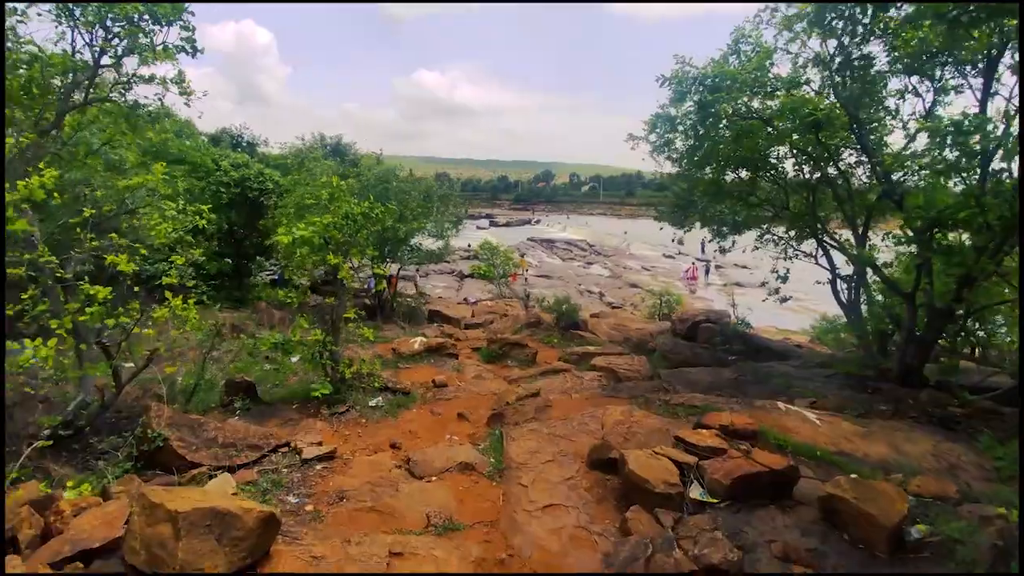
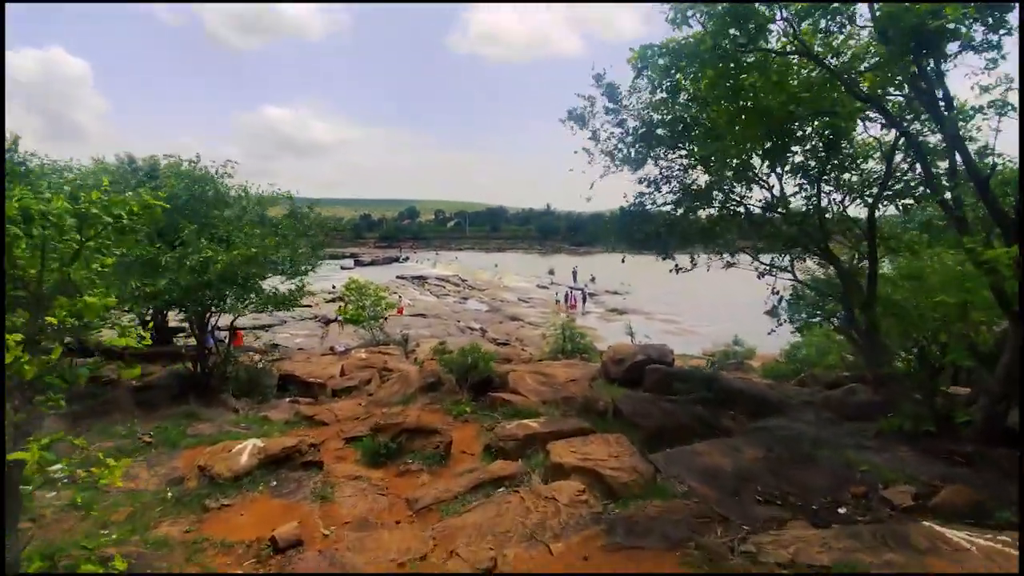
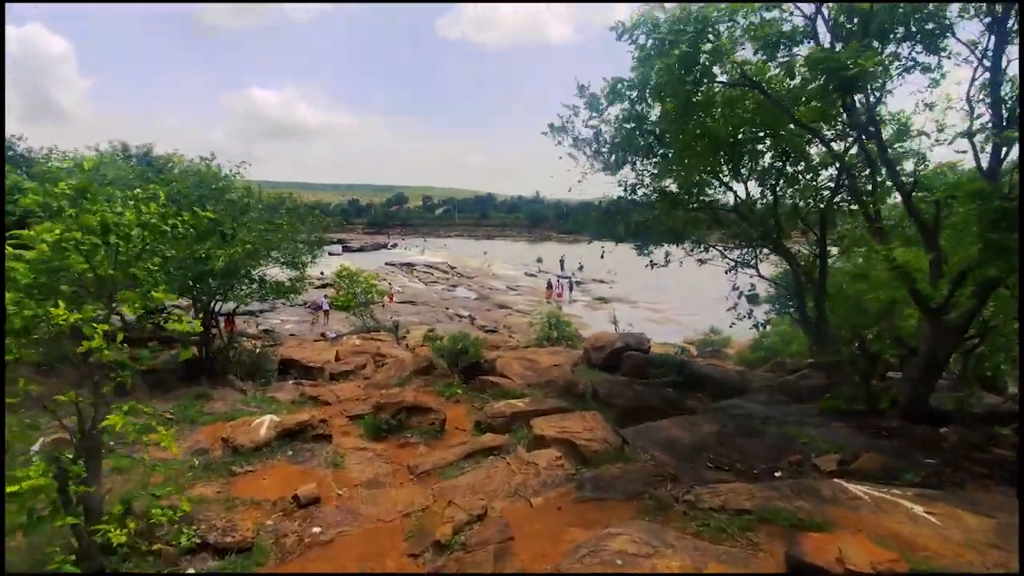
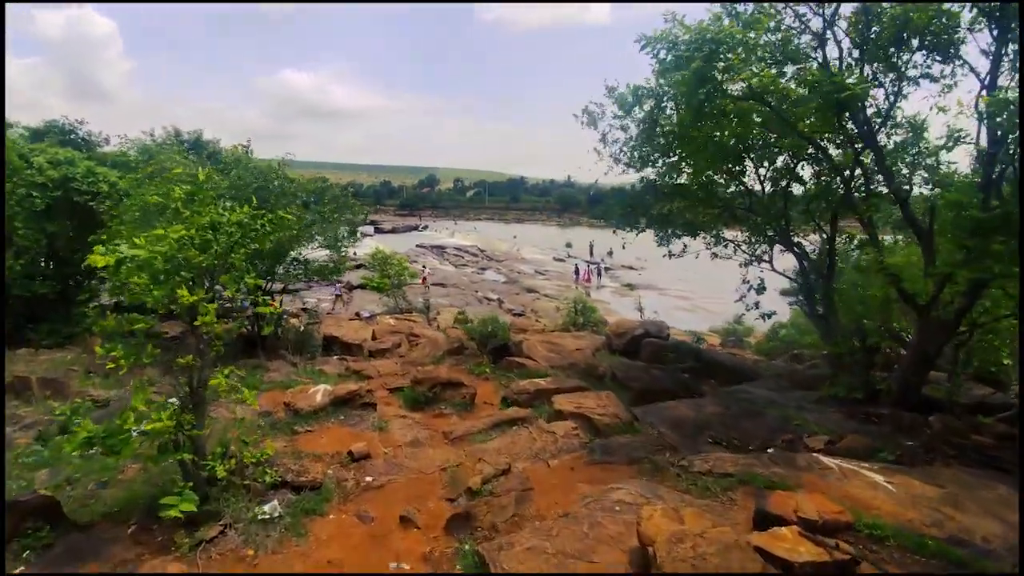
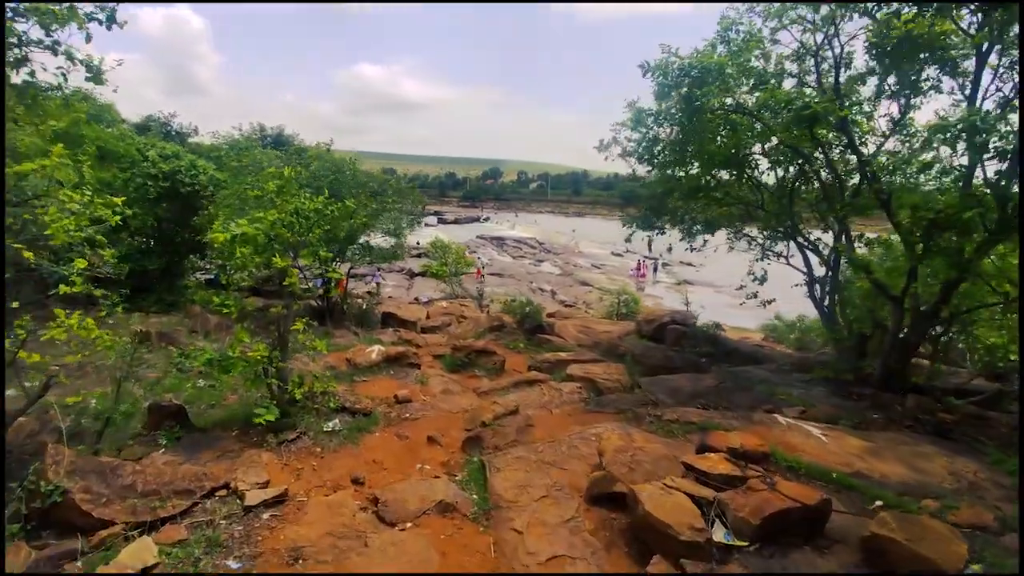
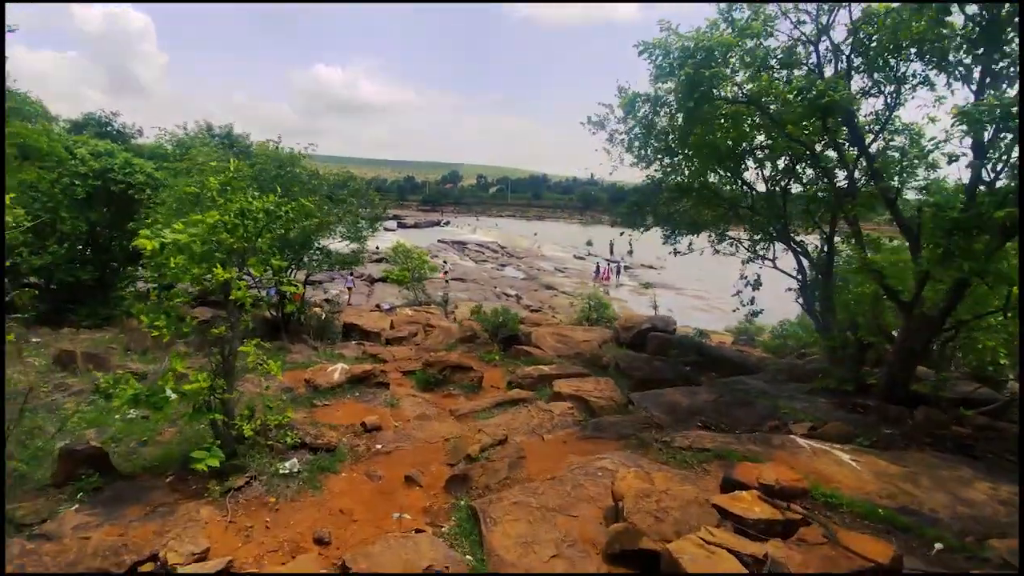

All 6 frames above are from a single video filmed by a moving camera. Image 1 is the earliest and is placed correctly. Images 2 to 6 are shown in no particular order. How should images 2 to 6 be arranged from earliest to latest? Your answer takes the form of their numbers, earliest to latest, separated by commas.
5, 6, 4, 3, 2
